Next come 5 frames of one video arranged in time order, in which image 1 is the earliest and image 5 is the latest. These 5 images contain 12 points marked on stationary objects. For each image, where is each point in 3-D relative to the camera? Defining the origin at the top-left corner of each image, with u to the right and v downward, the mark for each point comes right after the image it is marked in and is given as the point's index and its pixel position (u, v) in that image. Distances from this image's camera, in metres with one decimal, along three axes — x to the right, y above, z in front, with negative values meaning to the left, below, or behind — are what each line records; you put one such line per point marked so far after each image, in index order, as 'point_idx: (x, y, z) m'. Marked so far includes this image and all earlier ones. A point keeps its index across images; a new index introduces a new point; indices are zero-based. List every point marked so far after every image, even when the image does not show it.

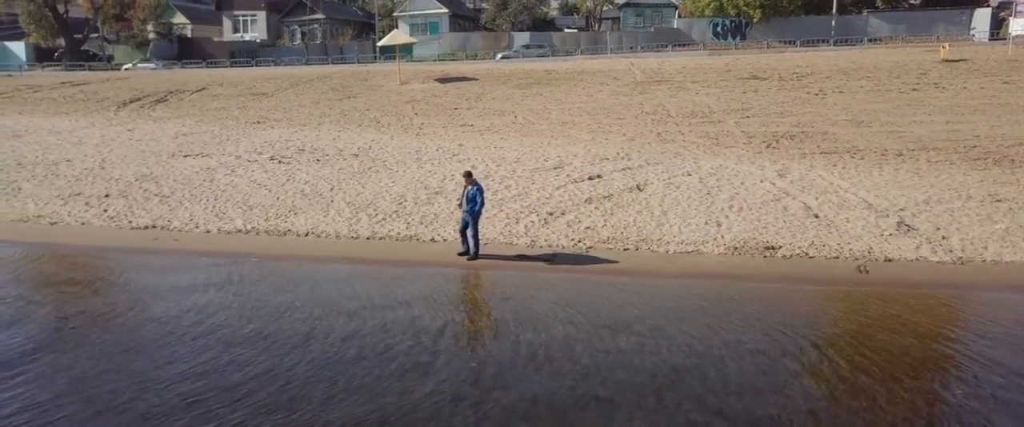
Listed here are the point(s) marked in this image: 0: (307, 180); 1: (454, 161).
0: (-3.8, +0.6, +15.0) m
1: (-1.2, +1.0, +16.2) m
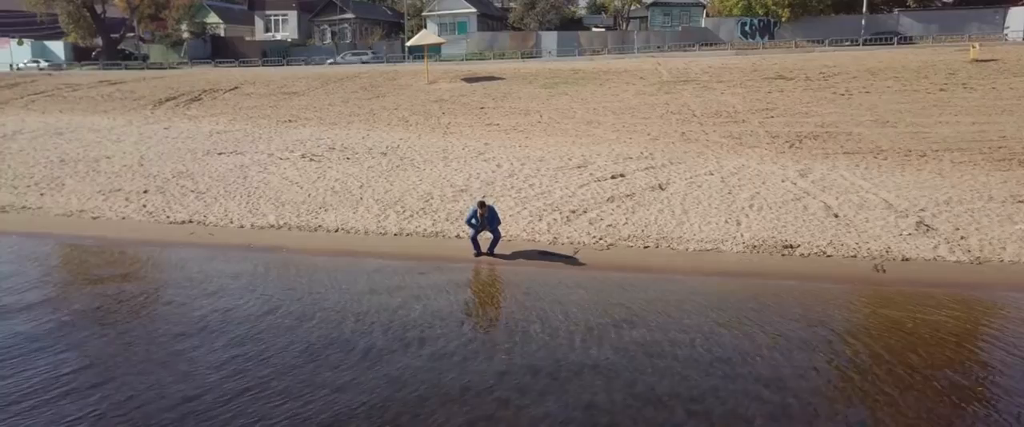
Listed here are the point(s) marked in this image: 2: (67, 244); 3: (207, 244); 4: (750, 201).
0: (-3.3, +0.7, +15.4) m
1: (-0.7, +1.1, +16.6) m
2: (-7.0, -0.5, +12.7) m
3: (-4.8, -0.5, +12.6) m
4: (+4.0, +0.2, +13.6) m
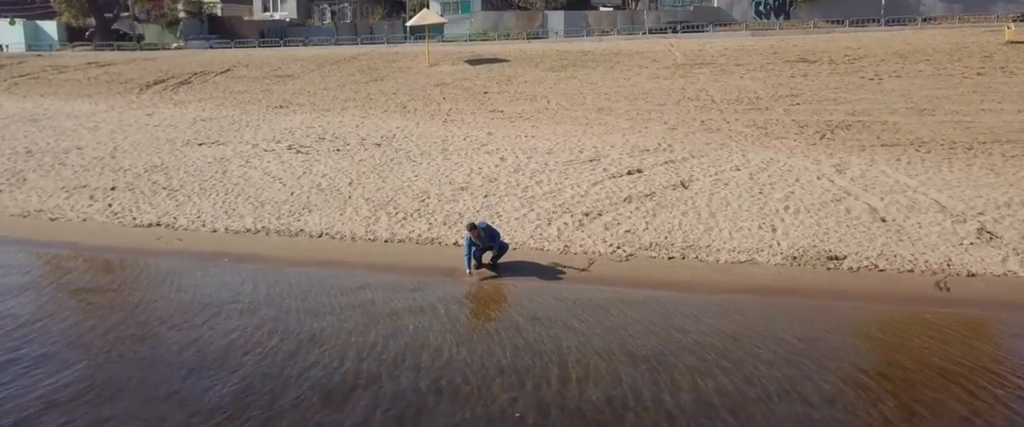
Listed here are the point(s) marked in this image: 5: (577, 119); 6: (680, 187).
0: (-3.2, +0.7, +14.0) m
1: (-0.6, +1.1, +15.1) m
2: (-6.9, -0.5, +11.3) m
3: (-4.7, -0.5, +11.2) m
4: (+4.1, +0.2, +12.1) m
5: (+1.5, +2.2, +18.9) m
6: (+2.6, +0.4, +12.8) m
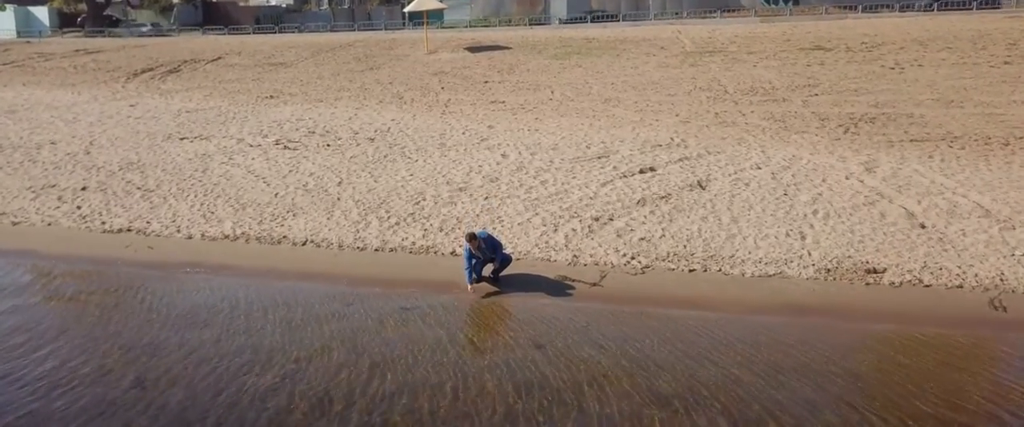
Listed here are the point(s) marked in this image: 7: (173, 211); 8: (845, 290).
0: (-3.2, +0.7, +12.9) m
1: (-0.5, +1.1, +14.1) m
2: (-6.8, -0.6, +10.3) m
3: (-4.6, -0.6, +10.2) m
4: (+4.1, +0.1, +11.1) m
5: (+1.6, +2.3, +17.9) m
6: (+2.7, +0.4, +11.8) m
7: (-4.9, 0.0, +11.6) m
8: (+3.6, -0.8, +8.9) m
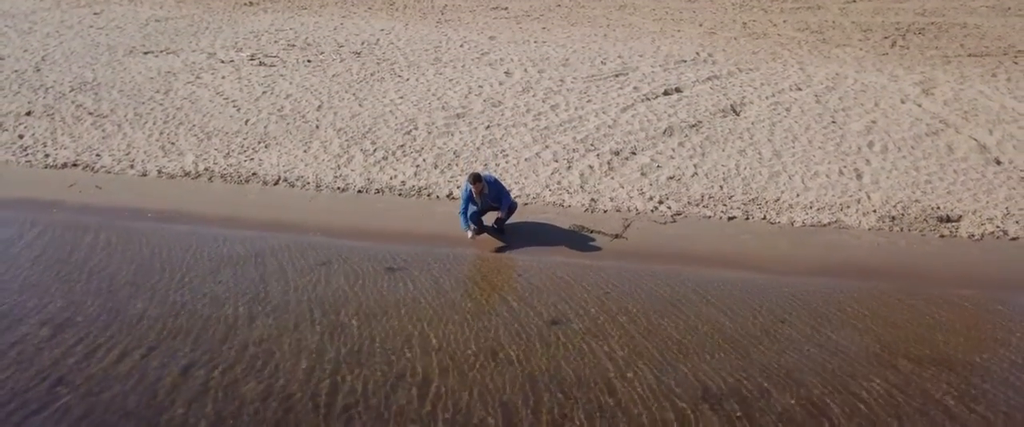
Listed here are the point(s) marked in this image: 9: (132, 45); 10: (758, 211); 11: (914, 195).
0: (-3.1, +1.7, +11.3) m
1: (-0.4, +2.3, +12.4) m
2: (-6.8, +0.1, +8.9) m
3: (-4.6, +0.1, +8.8) m
4: (+4.2, +0.9, +9.6) m
5: (+1.6, +3.8, +16.1) m
6: (+2.8, +1.3, +10.2) m
7: (-4.8, +0.9, +10.1) m
8: (+3.7, -0.3, +7.5) m
9: (-6.7, +3.0, +14.4) m
10: (+2.4, 0.0, +8.1) m
11: (+4.1, +0.2, +8.3) m
